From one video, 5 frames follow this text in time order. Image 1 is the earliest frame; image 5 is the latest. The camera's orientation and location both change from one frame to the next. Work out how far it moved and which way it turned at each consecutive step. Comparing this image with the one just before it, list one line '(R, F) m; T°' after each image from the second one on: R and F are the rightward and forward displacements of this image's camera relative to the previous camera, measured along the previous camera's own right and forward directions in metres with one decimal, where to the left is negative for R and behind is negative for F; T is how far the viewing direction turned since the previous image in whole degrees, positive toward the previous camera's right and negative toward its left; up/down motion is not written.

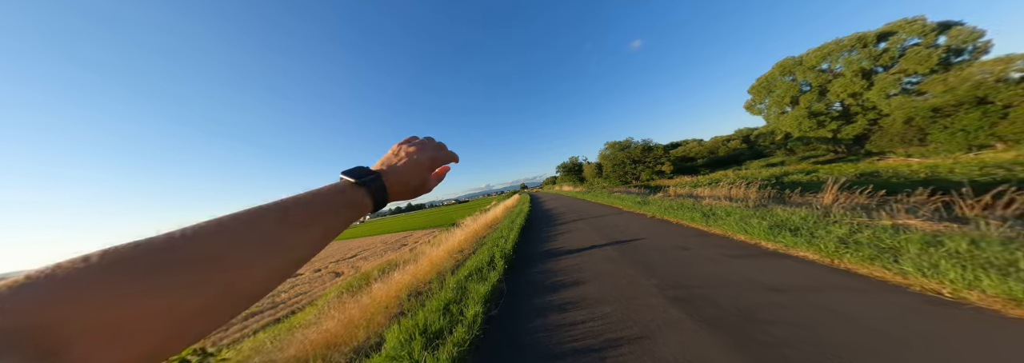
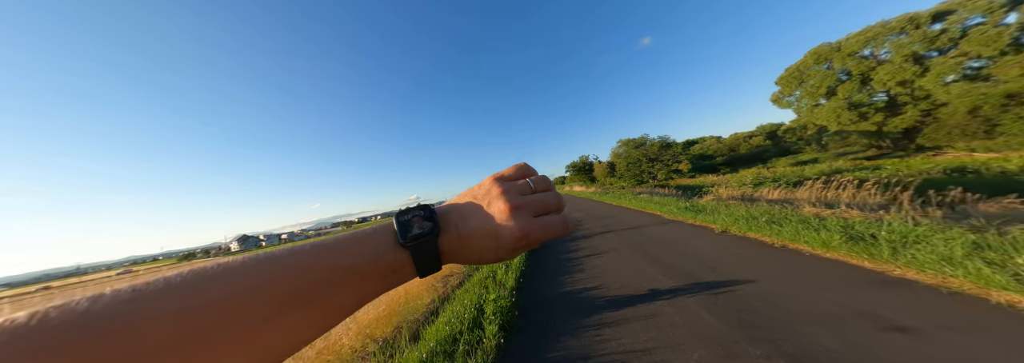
(0.0, +1.0) m; -2°
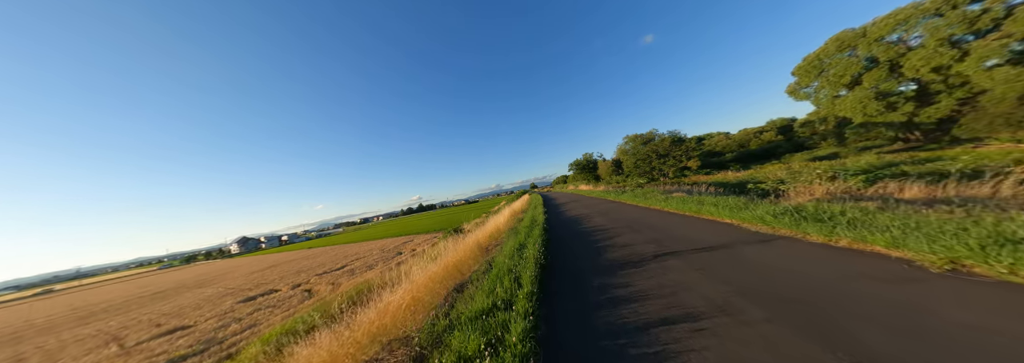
(0.0, +1.2) m; 0°
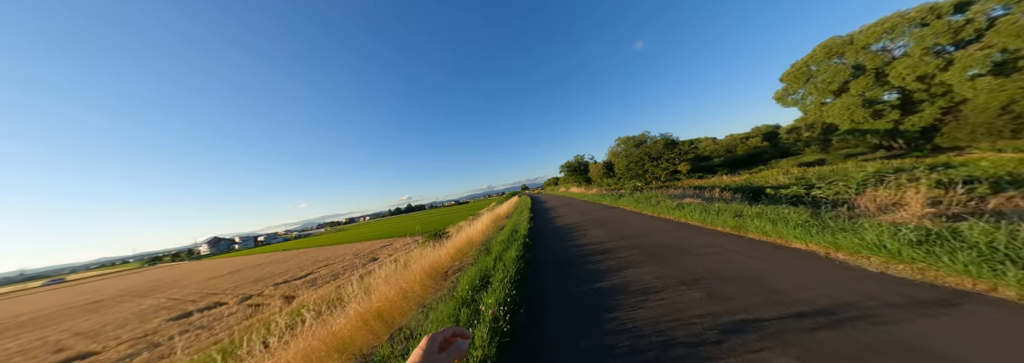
(+0.3, +1.1) m; +2°
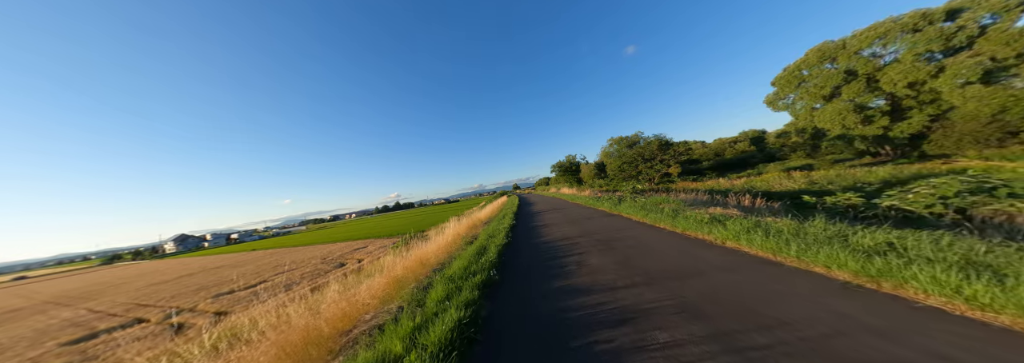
(+0.3, +1.3) m; +2°
